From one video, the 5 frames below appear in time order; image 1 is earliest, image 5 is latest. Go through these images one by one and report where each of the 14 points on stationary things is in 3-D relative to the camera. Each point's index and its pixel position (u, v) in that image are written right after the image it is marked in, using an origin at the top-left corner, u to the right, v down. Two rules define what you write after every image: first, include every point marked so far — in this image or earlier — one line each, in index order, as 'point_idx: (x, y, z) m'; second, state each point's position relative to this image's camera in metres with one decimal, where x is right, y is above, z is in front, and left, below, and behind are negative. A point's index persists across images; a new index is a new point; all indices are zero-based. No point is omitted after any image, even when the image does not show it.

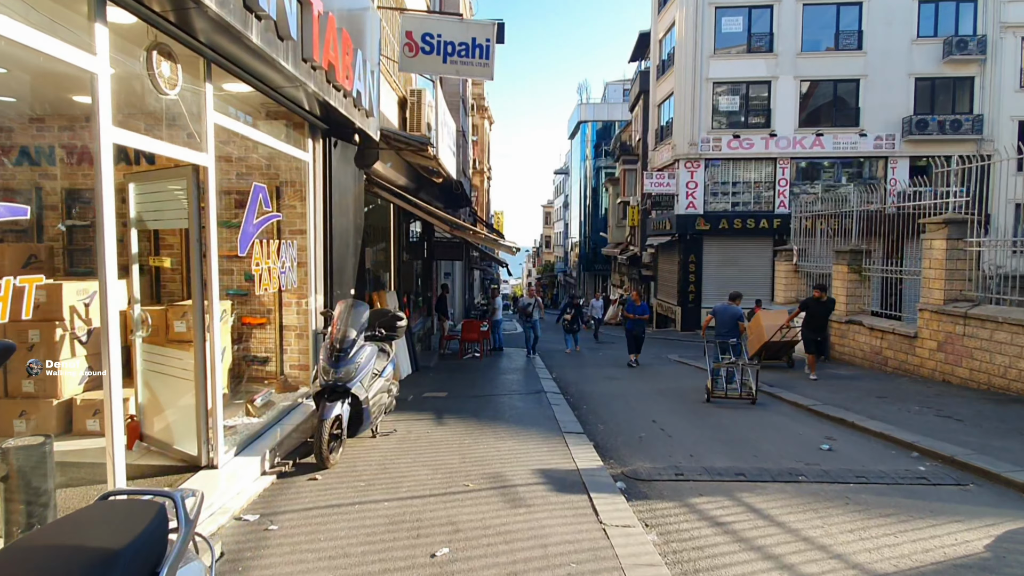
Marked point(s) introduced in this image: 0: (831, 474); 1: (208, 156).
0: (+3.3, -1.9, +6.1) m
1: (-2.6, +1.1, +5.0) m
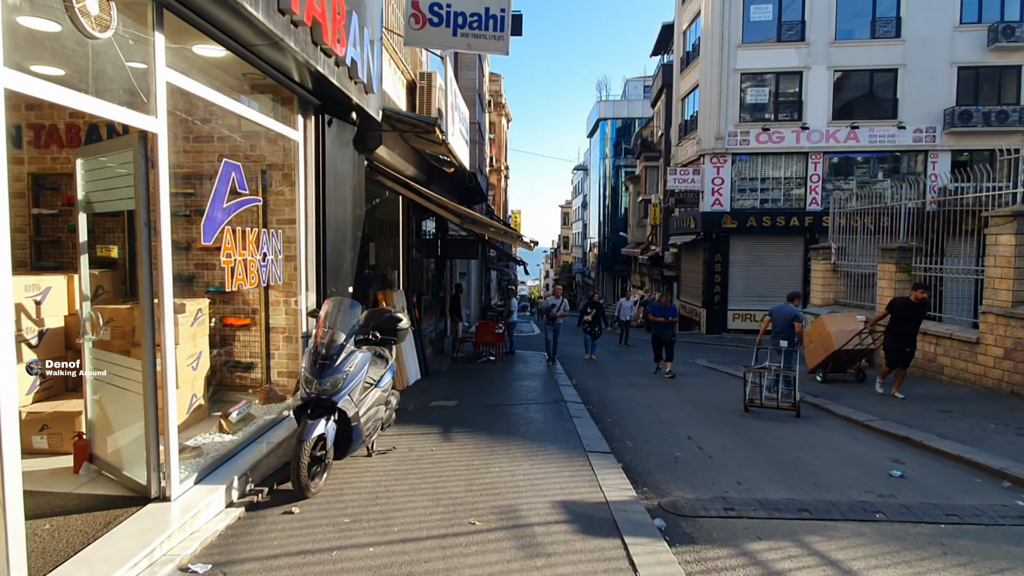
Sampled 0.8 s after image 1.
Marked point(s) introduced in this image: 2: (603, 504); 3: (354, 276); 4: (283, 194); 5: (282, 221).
0: (+3.5, -1.9, +5.1) m
1: (-2.5, +1.2, +4.2) m
2: (+0.8, -1.8, +4.9) m
3: (-2.1, +0.2, +7.8) m
4: (-2.6, +1.1, +6.6) m
5: (-2.6, +0.7, +6.5) m
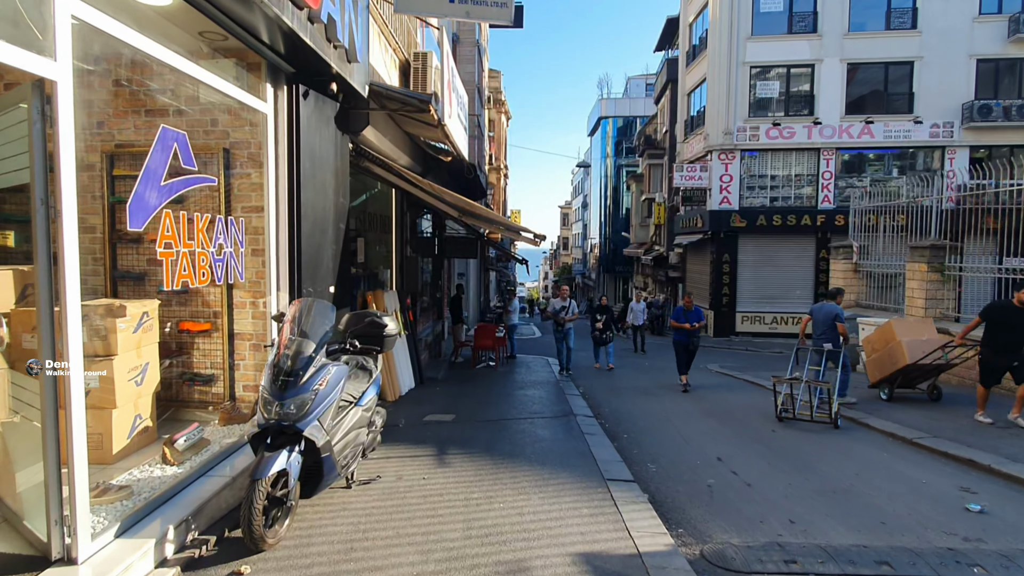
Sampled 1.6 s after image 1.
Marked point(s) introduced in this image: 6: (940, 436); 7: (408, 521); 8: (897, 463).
0: (+3.5, -1.9, +4.1) m
1: (-2.5, +1.2, +3.2) m
2: (+0.8, -1.8, +3.9) m
3: (-2.0, +0.2, +6.8) m
4: (-2.5, +1.1, +5.6) m
5: (-2.5, +0.8, +5.6) m
6: (+5.4, -1.9, +7.4) m
7: (-0.8, -1.8, +4.4) m
8: (+4.3, -1.9, +6.5) m
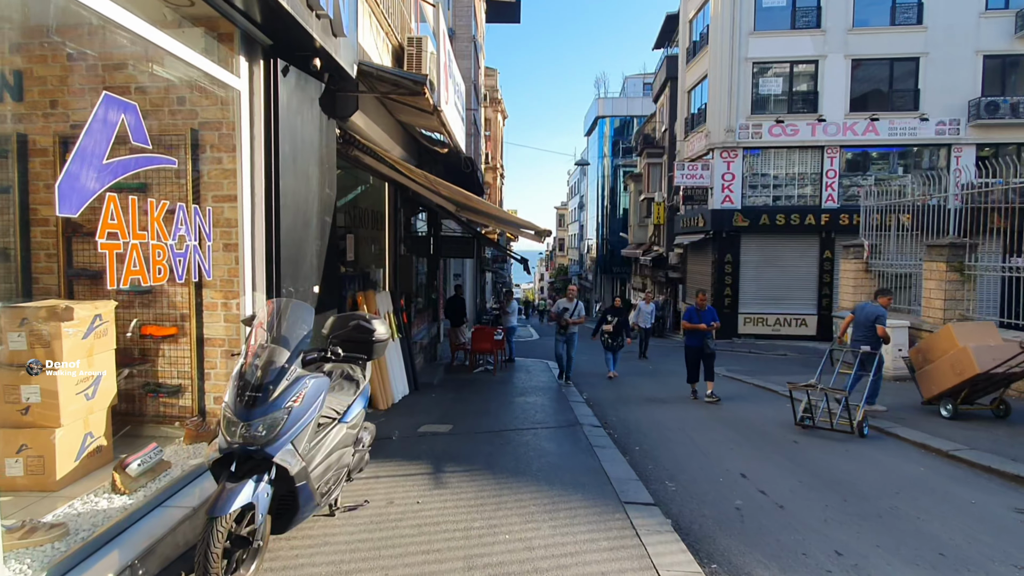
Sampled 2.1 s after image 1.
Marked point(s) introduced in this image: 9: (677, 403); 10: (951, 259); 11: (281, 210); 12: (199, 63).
0: (+3.6, -1.9, +3.5) m
1: (-2.4, +1.2, +2.6) m
2: (+0.9, -1.8, +3.3) m
3: (-2.0, +0.2, +6.2) m
4: (-2.5, +1.1, +5.0) m
5: (-2.5, +0.8, +5.0) m
6: (+5.4, -1.9, +6.8) m
7: (-0.7, -1.7, +3.8) m
8: (+4.3, -1.9, +5.9) m
9: (+2.6, -1.8, +9.2) m
10: (+8.7, +0.6, +11.7) m
11: (-2.1, +0.7, +5.3) m
12: (-2.4, +1.7, +4.5) m
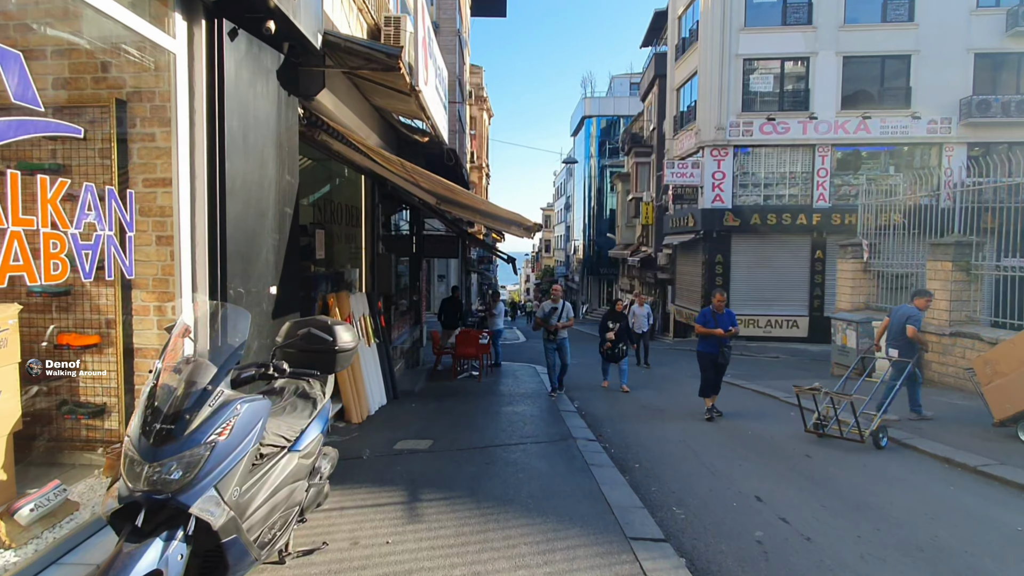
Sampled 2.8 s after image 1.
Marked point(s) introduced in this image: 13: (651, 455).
0: (+3.5, -1.9, +2.9) m
1: (-2.4, +1.2, +1.8) m
2: (+0.8, -1.8, +2.6) m
3: (-2.1, +0.2, +5.4) m
4: (-2.6, +1.1, +4.2) m
5: (-2.6, +0.8, +4.2) m
6: (+5.3, -1.9, +6.3) m
7: (-0.8, -1.7, +3.1) m
8: (+4.2, -1.9, +5.3) m
9: (+2.4, -1.8, +8.6) m
10: (+8.5, +0.6, +11.2) m
11: (-2.2, +0.7, +4.5) m
12: (-2.5, +1.7, +3.7) m
13: (+1.6, -1.9, +6.6) m
